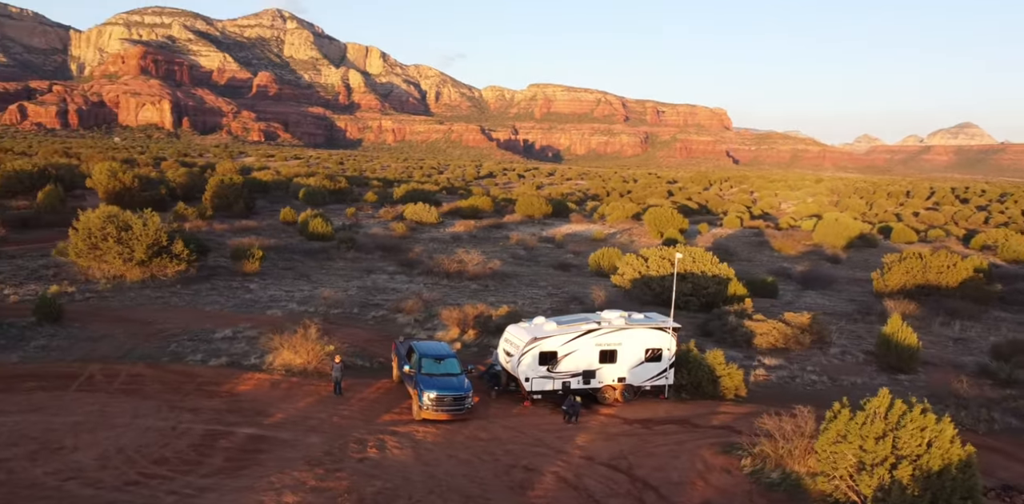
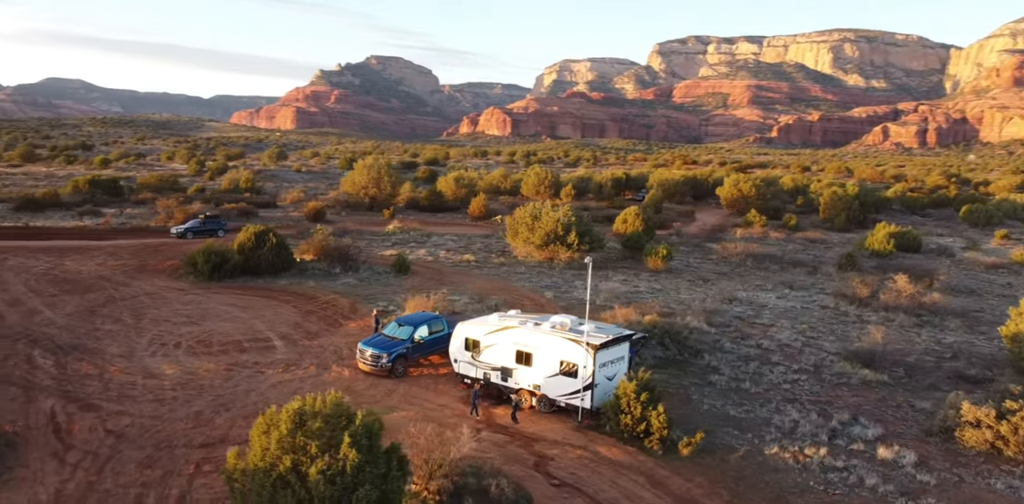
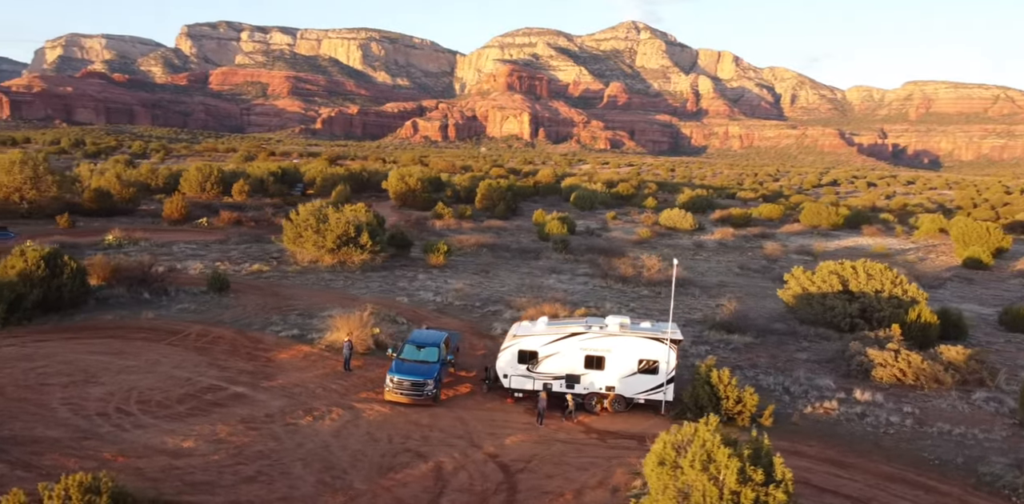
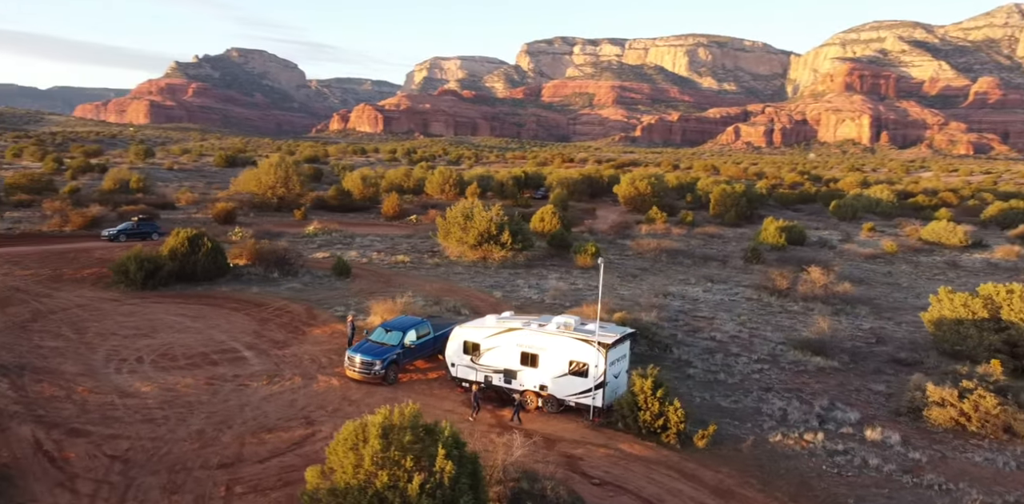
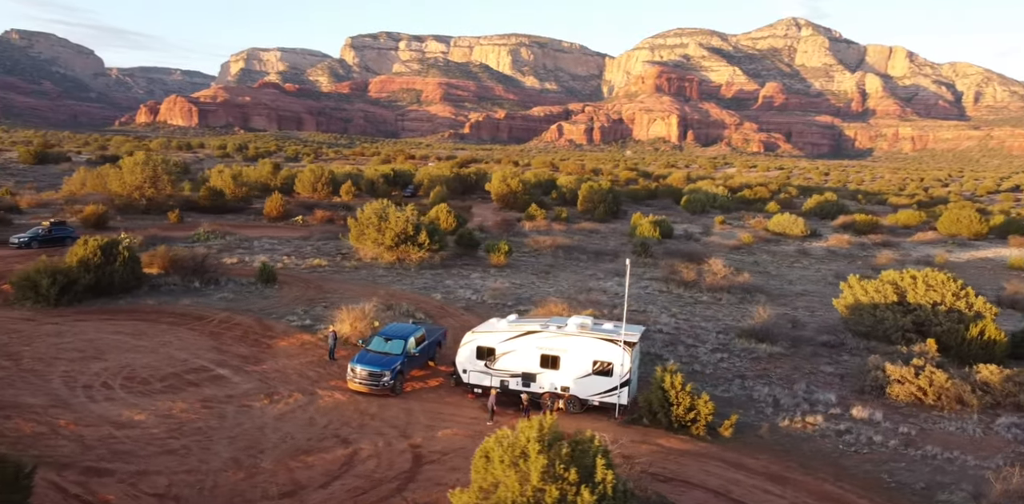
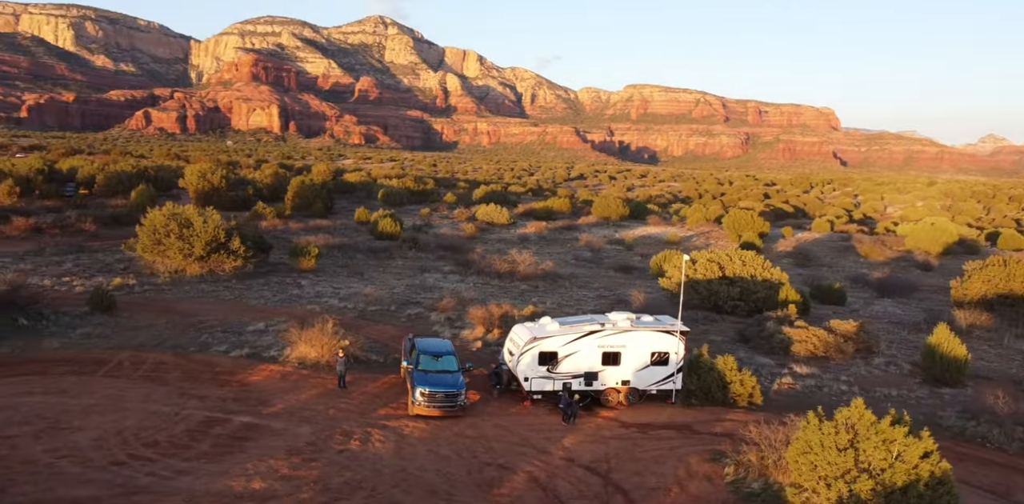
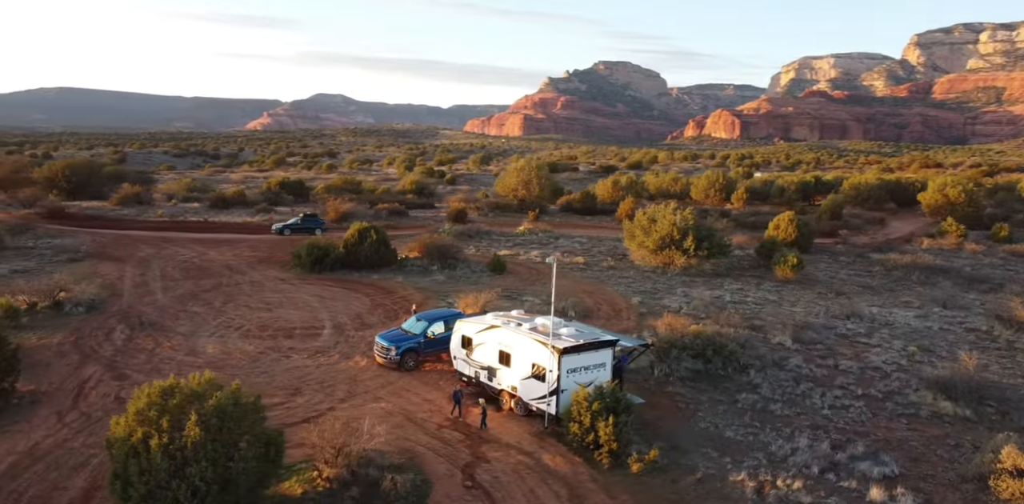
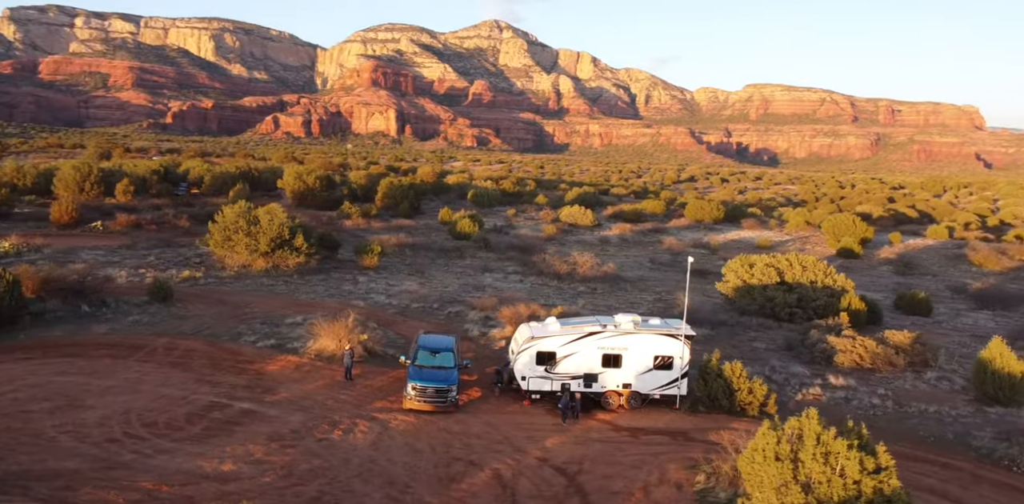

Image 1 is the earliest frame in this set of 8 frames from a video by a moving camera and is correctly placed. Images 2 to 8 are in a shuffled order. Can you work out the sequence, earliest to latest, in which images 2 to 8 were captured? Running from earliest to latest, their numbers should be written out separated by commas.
6, 8, 3, 5, 4, 2, 7
